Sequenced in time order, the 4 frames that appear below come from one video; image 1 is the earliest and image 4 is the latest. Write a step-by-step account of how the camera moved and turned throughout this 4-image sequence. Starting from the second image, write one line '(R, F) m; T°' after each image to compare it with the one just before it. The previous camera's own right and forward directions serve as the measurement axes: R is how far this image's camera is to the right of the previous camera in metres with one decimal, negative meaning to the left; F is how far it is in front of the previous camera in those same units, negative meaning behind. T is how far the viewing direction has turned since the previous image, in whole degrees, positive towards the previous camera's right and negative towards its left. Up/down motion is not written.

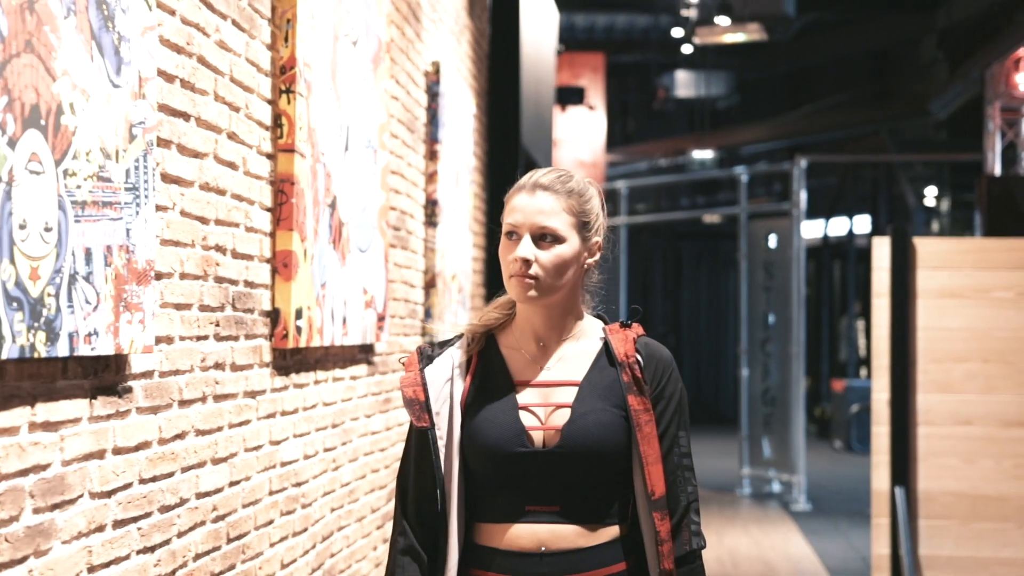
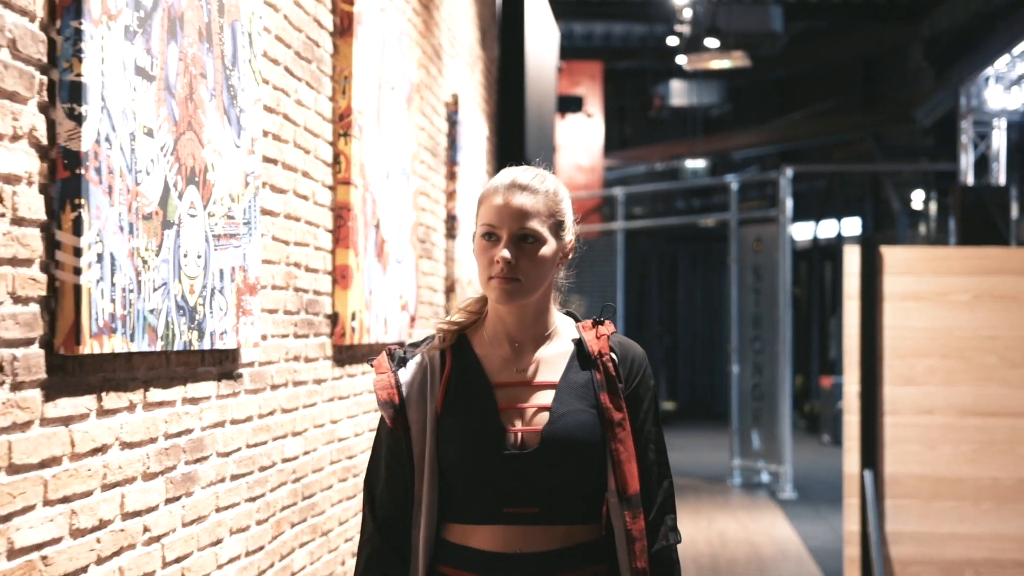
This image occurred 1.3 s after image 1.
(-0.1, -0.8) m; 0°
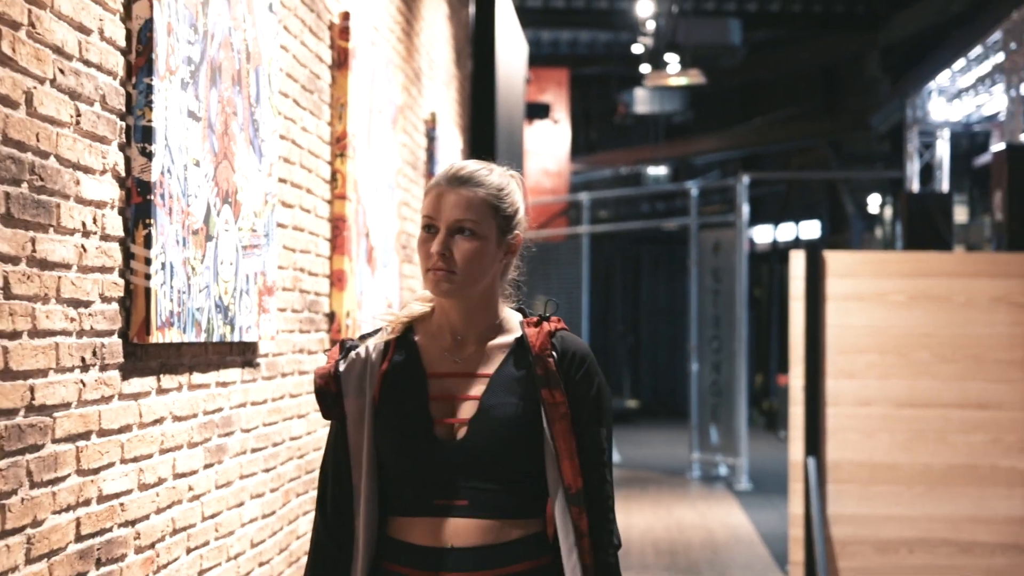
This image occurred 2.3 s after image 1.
(0.0, -0.6) m; +1°
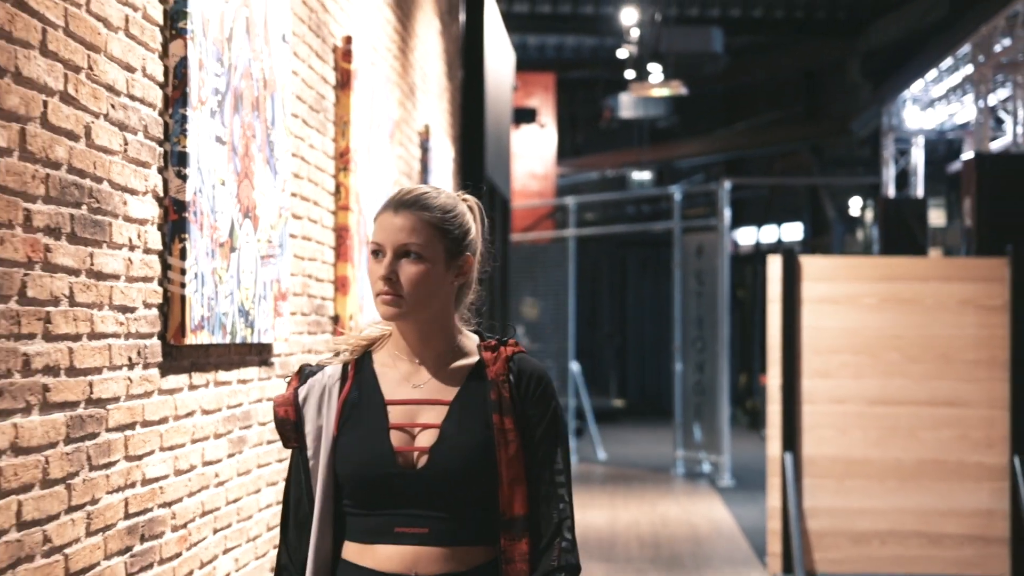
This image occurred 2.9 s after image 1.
(0.0, -0.4) m; +1°
